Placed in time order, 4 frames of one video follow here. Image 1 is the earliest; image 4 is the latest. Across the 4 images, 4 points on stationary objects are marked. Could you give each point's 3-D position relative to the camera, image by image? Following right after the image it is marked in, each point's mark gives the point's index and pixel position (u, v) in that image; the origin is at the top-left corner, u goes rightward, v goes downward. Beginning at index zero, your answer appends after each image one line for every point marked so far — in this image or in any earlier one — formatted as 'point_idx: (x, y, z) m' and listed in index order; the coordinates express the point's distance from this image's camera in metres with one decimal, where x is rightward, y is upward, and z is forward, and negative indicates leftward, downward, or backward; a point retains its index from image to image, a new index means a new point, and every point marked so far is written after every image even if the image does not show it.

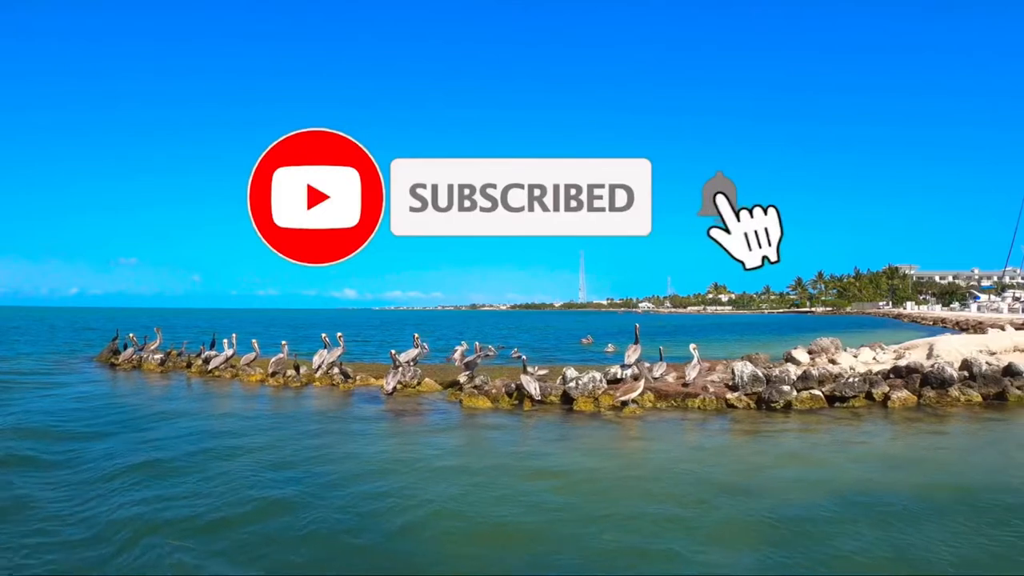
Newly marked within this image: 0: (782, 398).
0: (+7.8, -3.2, +19.7) m
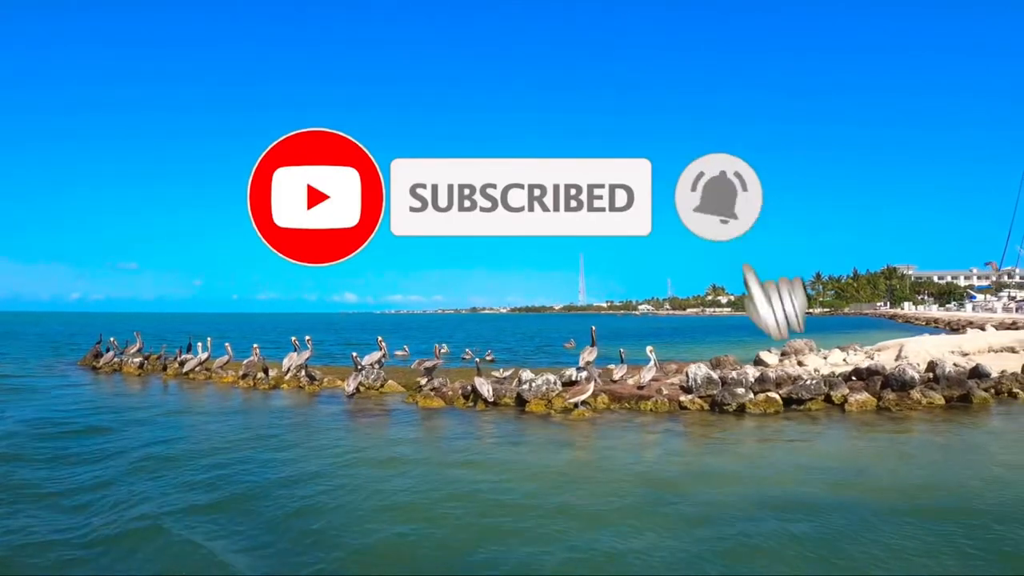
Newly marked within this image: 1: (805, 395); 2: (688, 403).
0: (+6.3, -3.2, +19.3) m
1: (+8.5, -3.1, +19.6) m
2: (+5.2, -3.3, +19.8) m
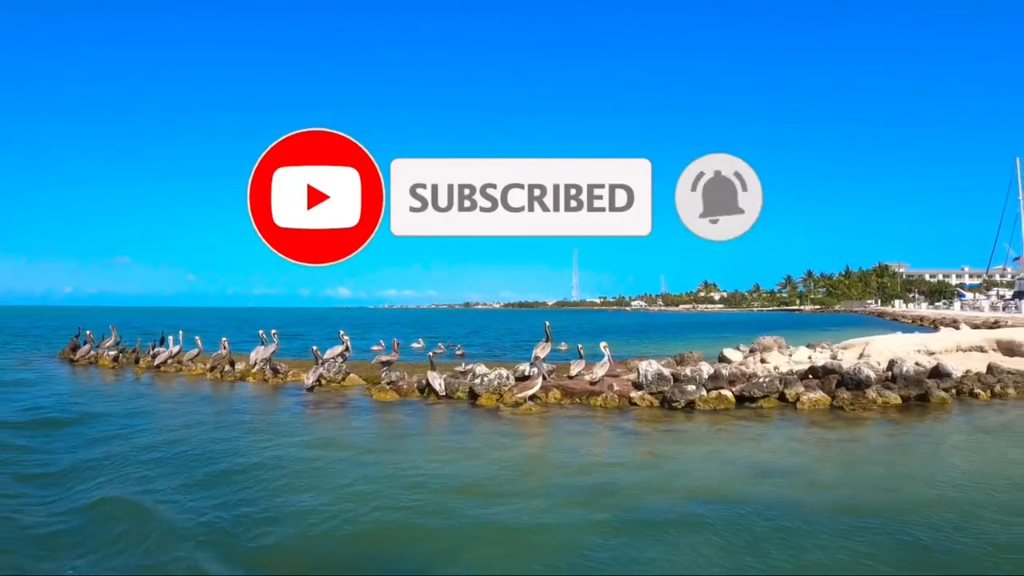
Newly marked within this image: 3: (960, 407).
0: (+4.9, -3.1, +19.0) m
1: (+7.0, -3.0, +19.3) m
2: (+3.7, -3.2, +19.6) m
3: (+12.6, -3.3, +19.1) m
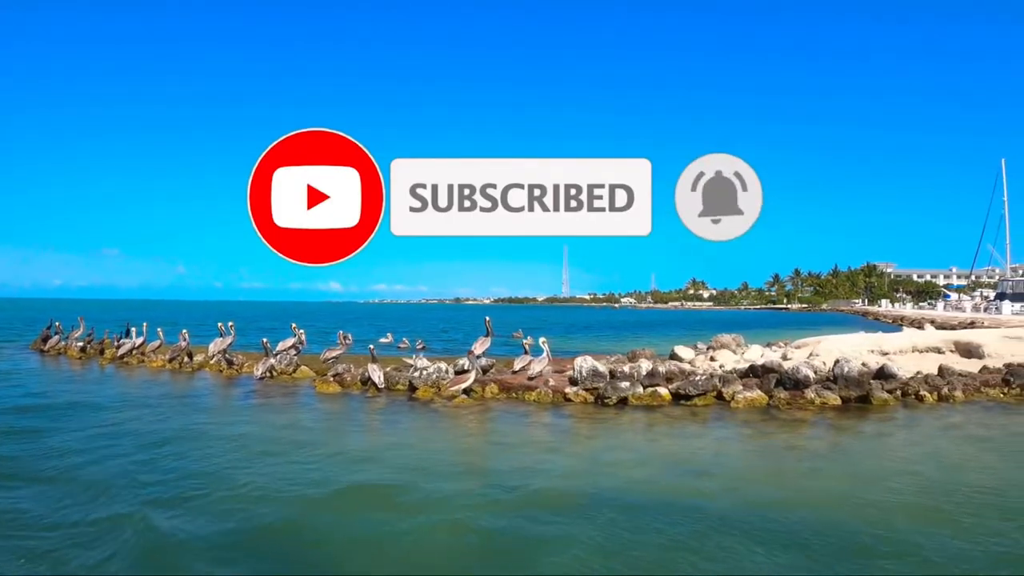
0: (+3.0, -3.0, +18.8) m
1: (+5.1, -2.9, +19.0) m
2: (+1.9, -3.1, +19.3) m
3: (+10.7, -3.3, +18.6) m
